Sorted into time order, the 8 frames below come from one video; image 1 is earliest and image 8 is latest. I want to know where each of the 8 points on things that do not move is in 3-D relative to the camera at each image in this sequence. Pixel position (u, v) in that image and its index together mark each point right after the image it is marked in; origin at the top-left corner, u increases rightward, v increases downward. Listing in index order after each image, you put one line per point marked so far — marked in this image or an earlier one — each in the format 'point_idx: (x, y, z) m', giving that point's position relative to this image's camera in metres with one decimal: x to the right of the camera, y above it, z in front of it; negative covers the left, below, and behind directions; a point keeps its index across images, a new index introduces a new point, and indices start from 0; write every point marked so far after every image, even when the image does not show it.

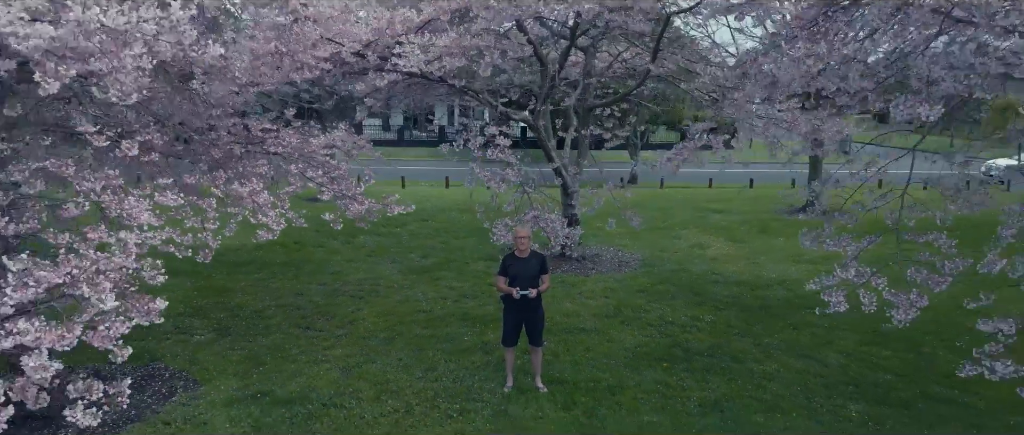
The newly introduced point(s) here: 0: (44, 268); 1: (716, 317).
0: (-1.5, -0.2, +2.6) m
1: (+1.8, -0.8, +6.5) m
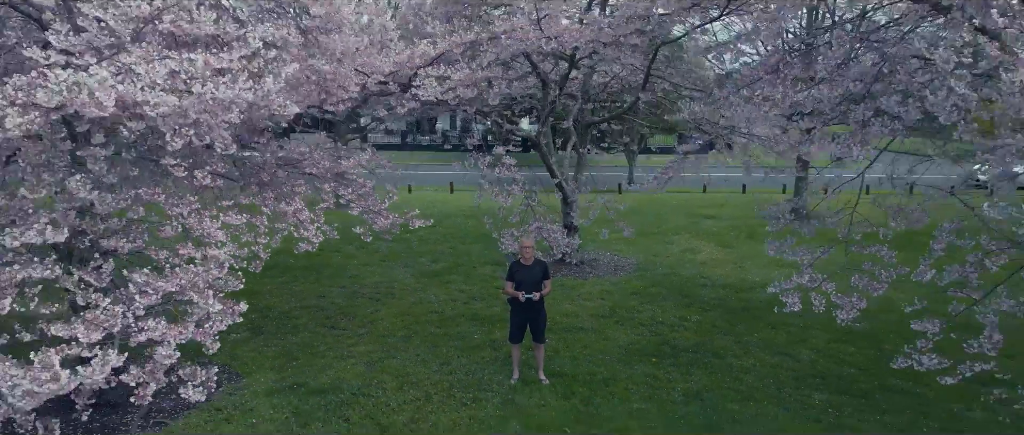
0: (-1.5, -0.3, +3.3) m
1: (+1.9, -0.9, +7.2) m
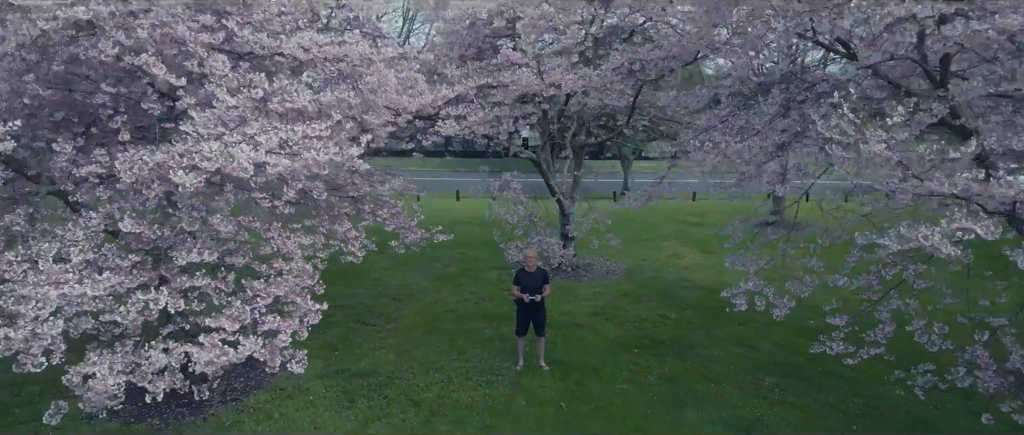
0: (-1.4, -0.4, +4.5) m
1: (+1.9, -1.1, +8.5) m
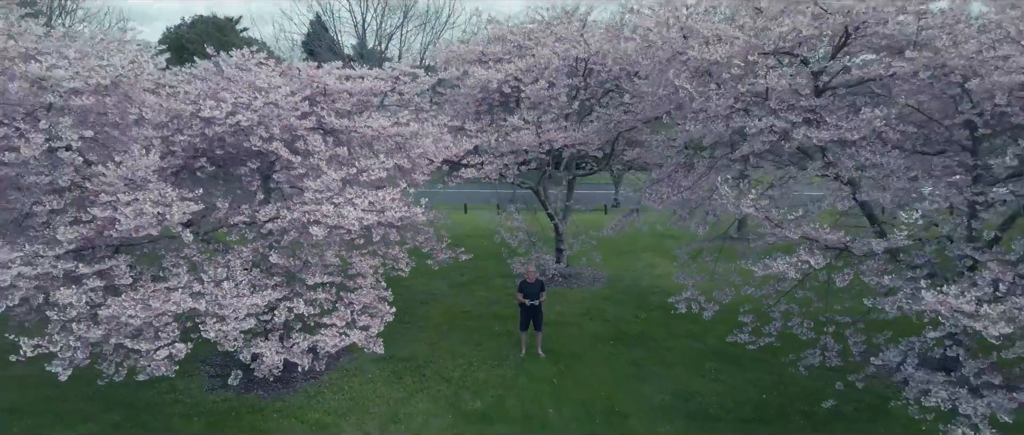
0: (-1.4, -0.7, +6.9) m
1: (+2.0, -1.4, +10.8) m
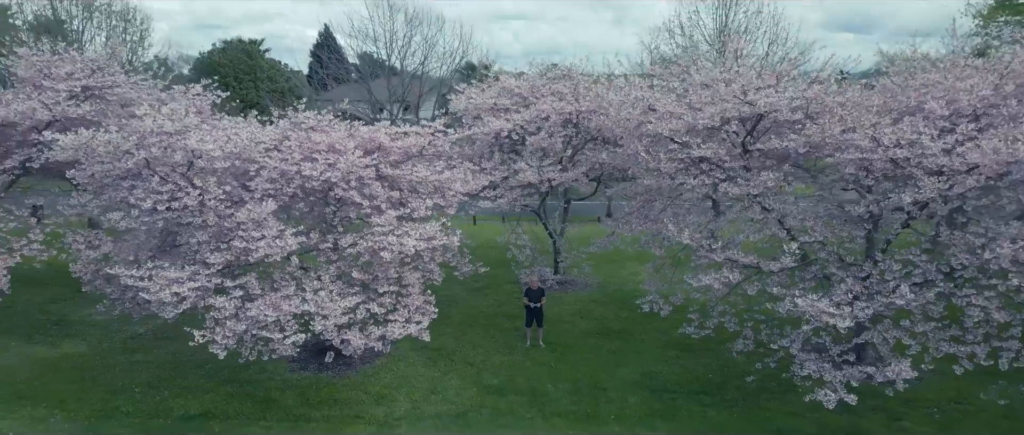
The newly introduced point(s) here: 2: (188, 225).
0: (-1.3, -1.1, +9.6) m
1: (+2.1, -1.7, +13.5) m
2: (-4.1, -0.1, +9.3) m
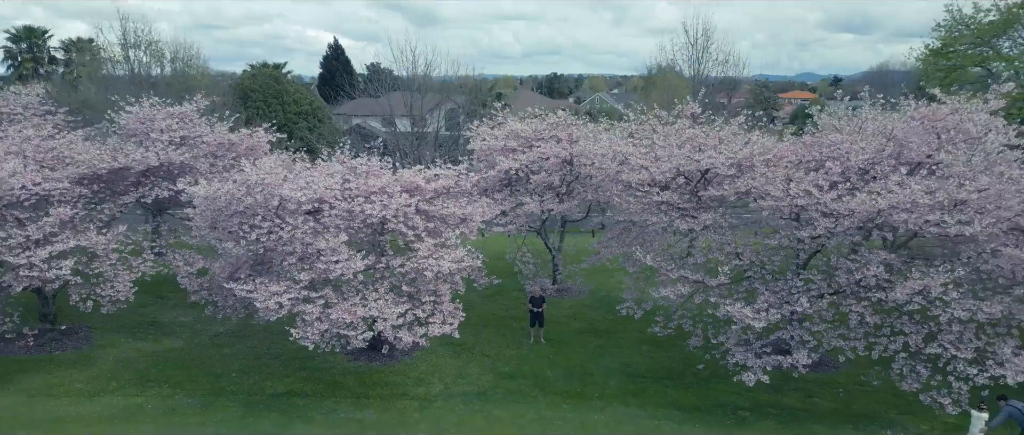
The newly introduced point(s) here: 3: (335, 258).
0: (-1.1, -1.5, +12.7) m
1: (+2.3, -2.2, +16.7) m
2: (-3.9, -0.6, +12.5) m
3: (-2.9, -0.7, +12.0) m
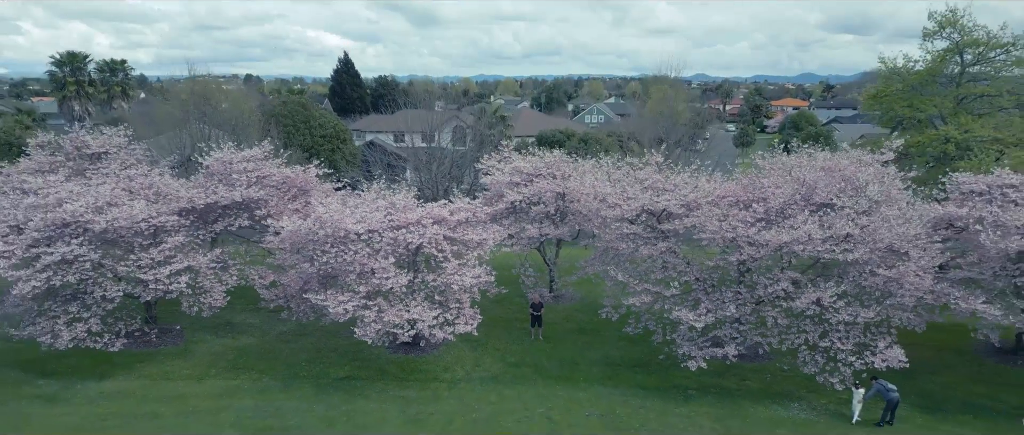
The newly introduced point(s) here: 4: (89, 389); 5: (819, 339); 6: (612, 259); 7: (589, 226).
0: (-1.0, -2.1, +16.8) m
1: (+2.4, -2.8, +20.7) m
2: (-3.8, -1.2, +16.6) m
3: (-2.7, -1.3, +16.1) m
4: (-9.2, -3.7, +16.2) m
5: (+6.3, -2.5, +15.2) m
6: (+2.4, -1.0, +17.8) m
7: (+2.1, -0.3, +19.7) m
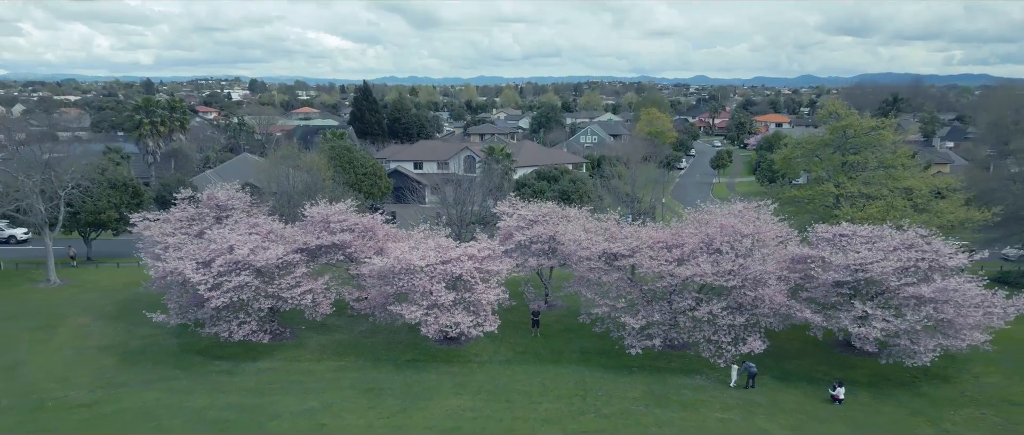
0: (-0.7, -3.5, +26.0) m
1: (+2.6, -4.2, +29.9) m
2: (-3.5, -2.5, +25.8) m
3: (-2.5, -2.6, +25.3) m
4: (-8.9, -5.1, +25.4) m
5: (+6.6, -3.9, +24.4) m
6: (+2.7, -2.4, +27.0) m
7: (+2.3, -1.6, +28.8) m
